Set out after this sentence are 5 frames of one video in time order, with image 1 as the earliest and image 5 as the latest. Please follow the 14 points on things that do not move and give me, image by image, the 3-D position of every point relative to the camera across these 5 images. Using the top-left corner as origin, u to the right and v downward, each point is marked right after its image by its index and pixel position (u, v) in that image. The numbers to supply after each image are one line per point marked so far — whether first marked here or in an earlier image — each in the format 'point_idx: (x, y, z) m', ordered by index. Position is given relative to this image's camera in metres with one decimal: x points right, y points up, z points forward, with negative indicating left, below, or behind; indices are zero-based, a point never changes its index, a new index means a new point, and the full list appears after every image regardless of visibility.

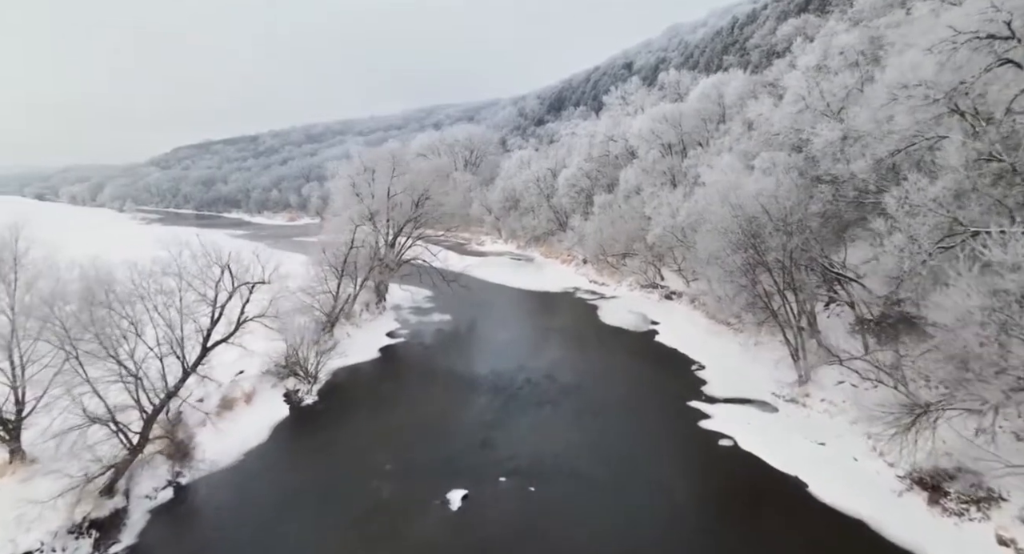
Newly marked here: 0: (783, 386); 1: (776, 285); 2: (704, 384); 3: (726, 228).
0: (+9.4, -3.8, +18.2) m
1: (+8.8, -0.3, +17.4) m
2: (+7.3, -4.0, +19.9) m
3: (+7.9, +1.9, +19.4) m
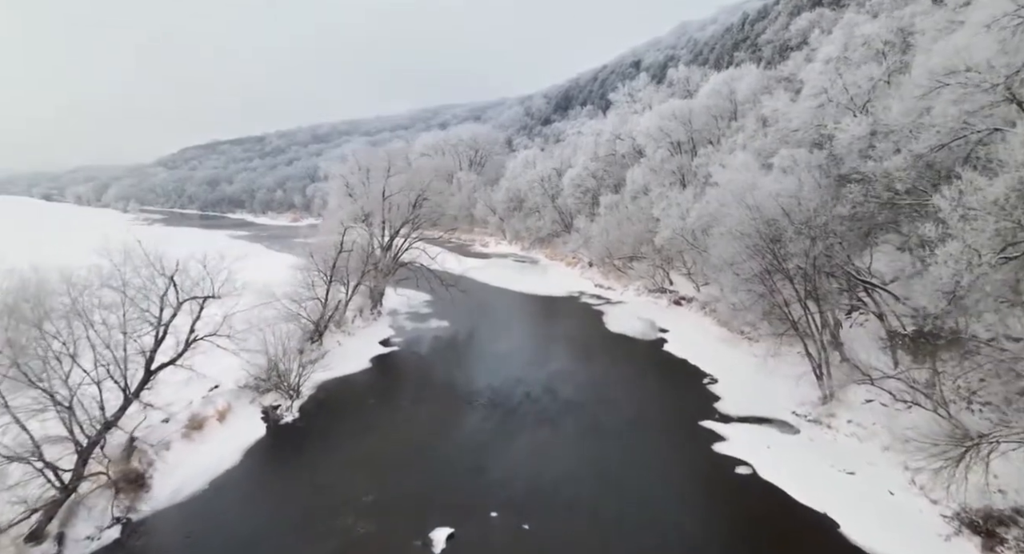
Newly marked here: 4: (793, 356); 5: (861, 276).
0: (+9.3, -4.1, +16.6) m
1: (+8.6, -0.5, +15.8) m
2: (+7.2, -4.3, +18.4) m
3: (+7.9, +1.6, +17.8) m
4: (+10.3, -2.9, +19.2) m
5: (+10.1, +0.1, +15.3) m
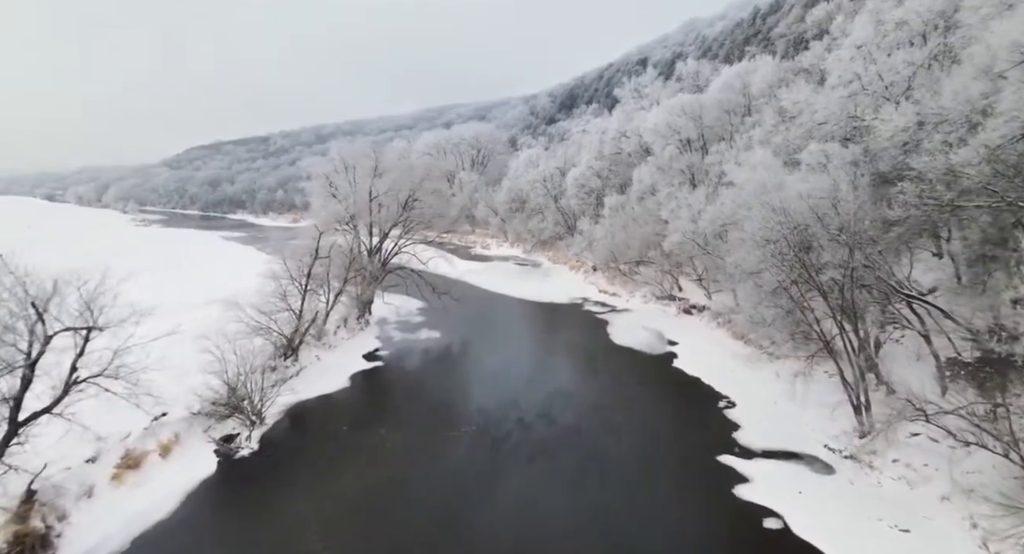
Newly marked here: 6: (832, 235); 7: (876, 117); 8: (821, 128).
0: (+9.0, -4.4, +14.4) m
1: (+8.3, -0.9, +13.6) m
2: (+7.0, -4.7, +16.1) m
3: (+7.6, +1.2, +15.6) m
4: (+10.0, -3.3, +16.9) m
5: (+9.8, -0.3, +13.1) m
6: (+8.3, +1.1, +13.5) m
7: (+11.0, +4.8, +15.6) m
8: (+11.6, +5.6, +19.5) m
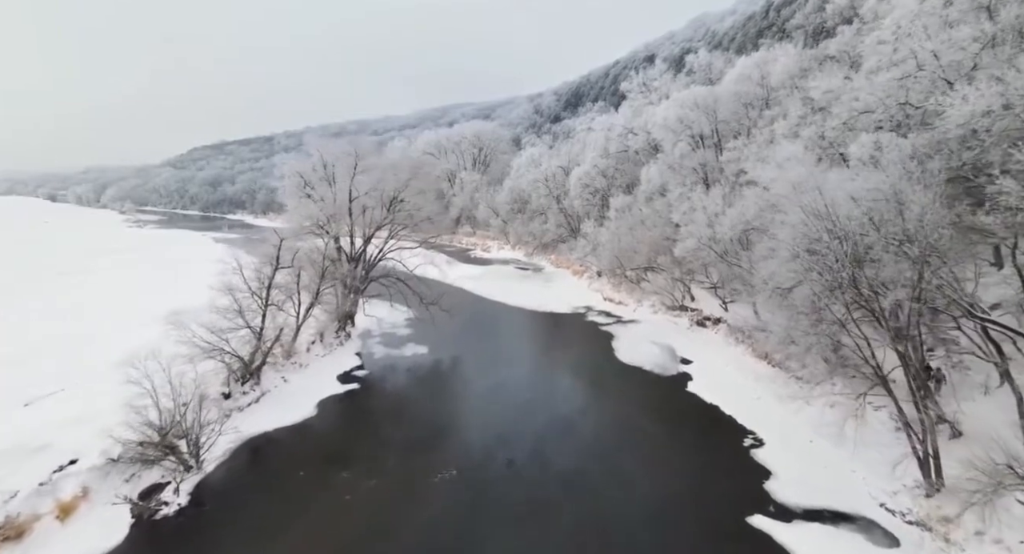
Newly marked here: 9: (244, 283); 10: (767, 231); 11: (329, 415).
0: (+8.6, -4.9, +11.6) m
1: (+8.0, -1.4, +10.9) m
2: (+6.6, -5.1, +13.4) m
3: (+7.2, +0.8, +12.9) m
4: (+9.7, -3.8, +14.1) m
5: (+9.4, -0.8, +10.3) m
6: (+7.9, +0.6, +10.8) m
7: (+10.6, +4.3, +12.9) m
8: (+11.3, +5.1, +16.7) m
9: (-9.7, -0.2, +18.9) m
10: (+8.6, +1.6, +17.8) m
11: (-6.3, -4.8, +17.8) m
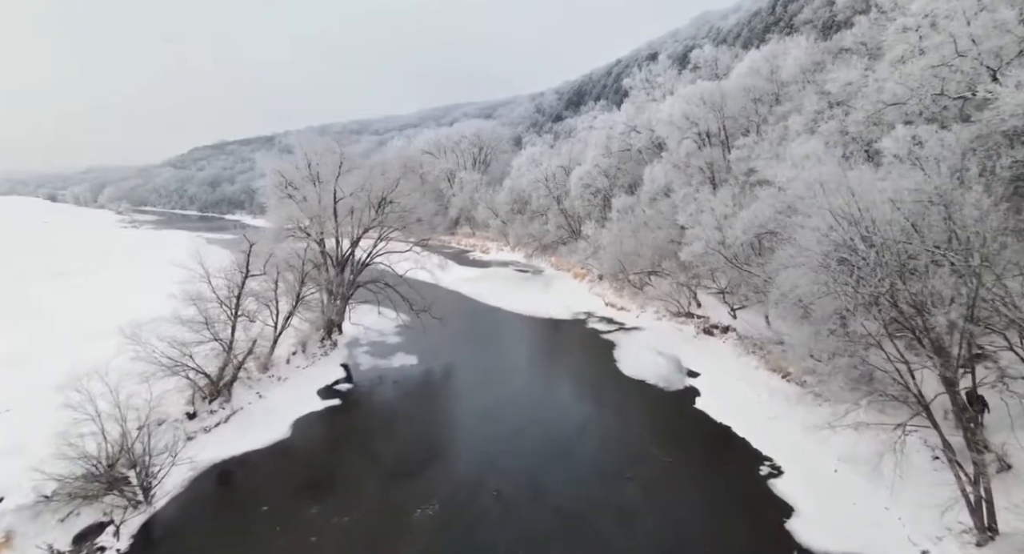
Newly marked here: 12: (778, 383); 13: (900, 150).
0: (+8.4, -5.2, +10.1) m
1: (+7.7, -1.6, +9.3) m
2: (+6.3, -5.4, +11.9) m
3: (+7.0, +0.5, +11.3) m
4: (+9.4, -4.0, +12.6) m
5: (+9.1, -1.1, +8.7) m
6: (+7.6, +0.4, +9.2) m
7: (+10.3, +4.1, +11.3) m
8: (+11.0, +4.8, +15.2) m
9: (-10.0, -0.5, +17.4) m
10: (+8.3, +1.3, +16.3) m
11: (-6.5, -5.0, +16.3) m
12: (+9.0, -3.6, +17.7) m
13: (+9.3, +3.1, +12.7) m
